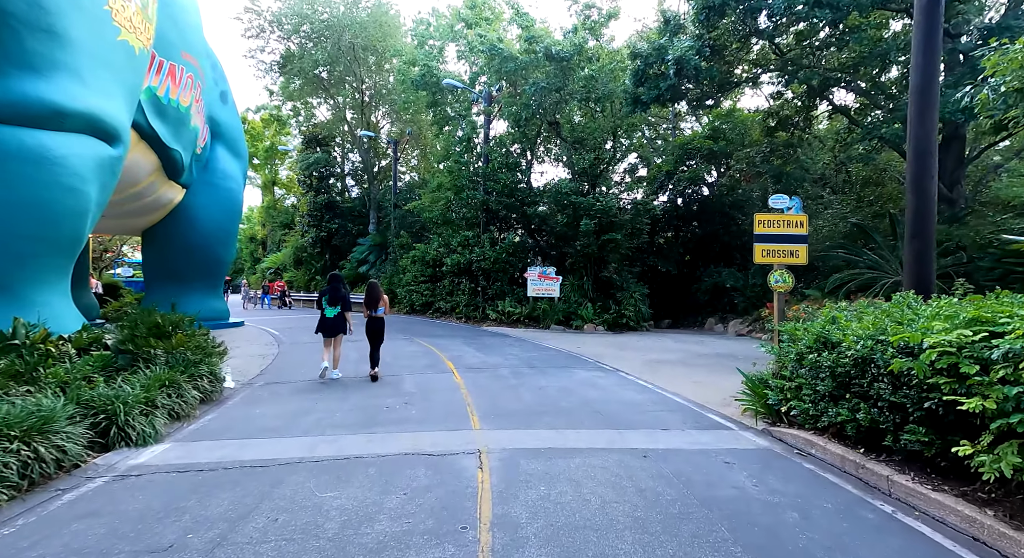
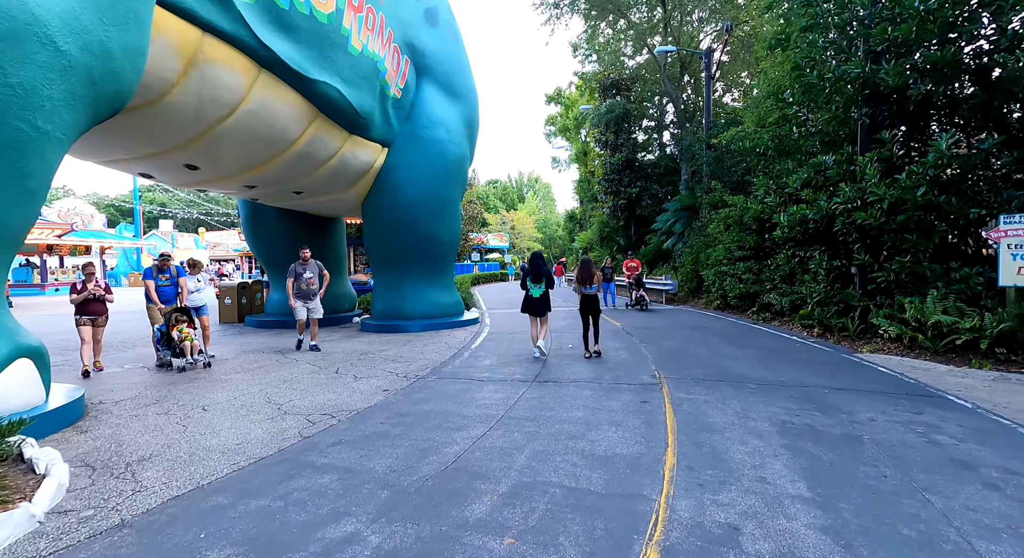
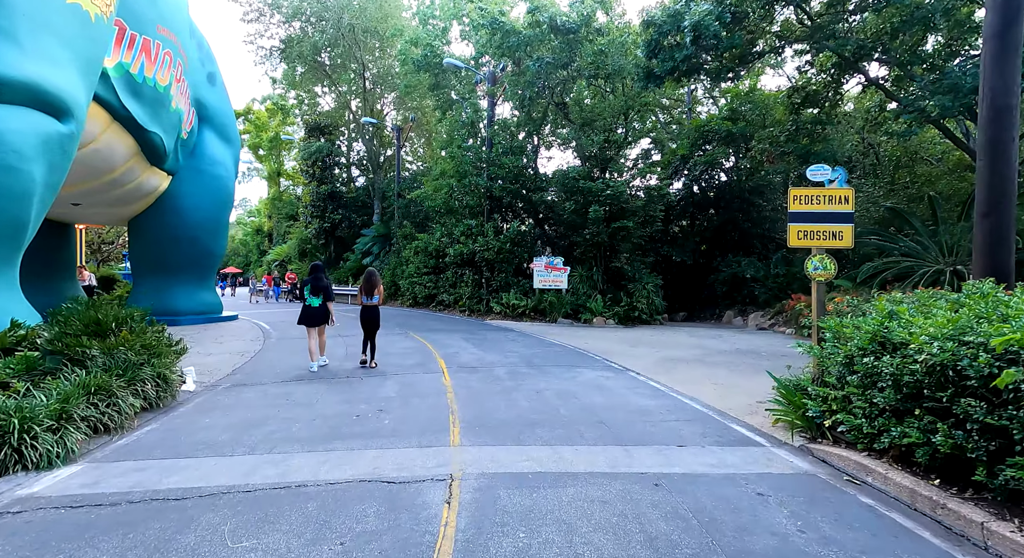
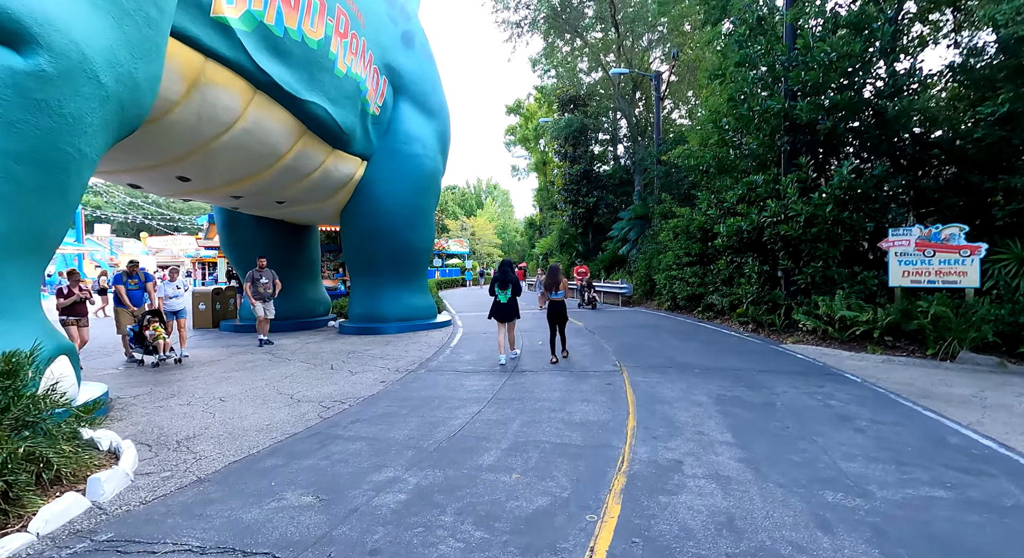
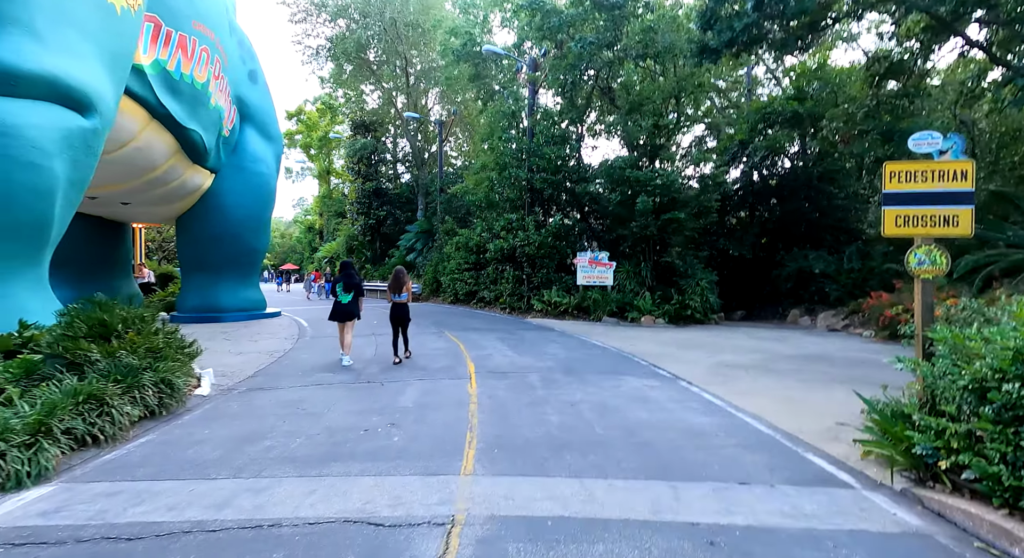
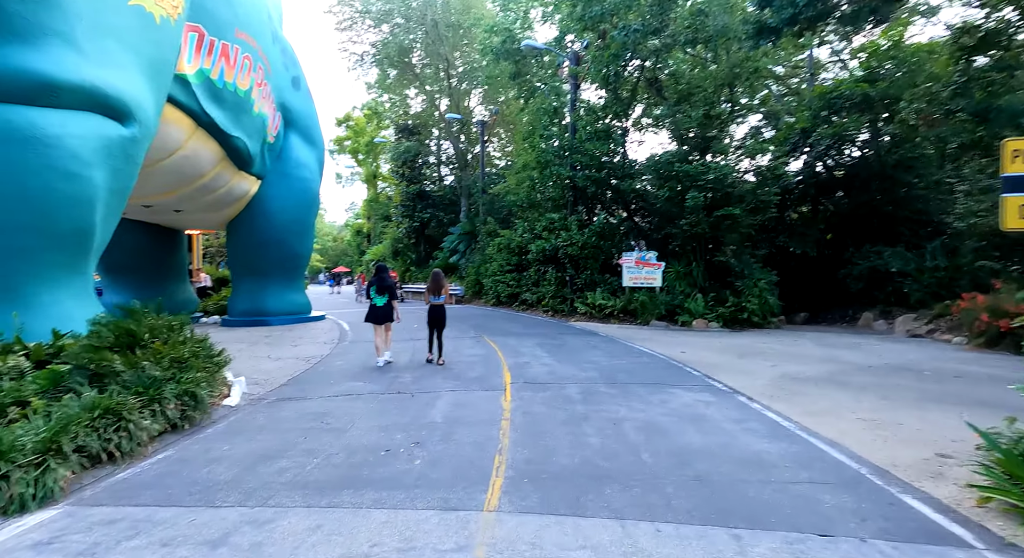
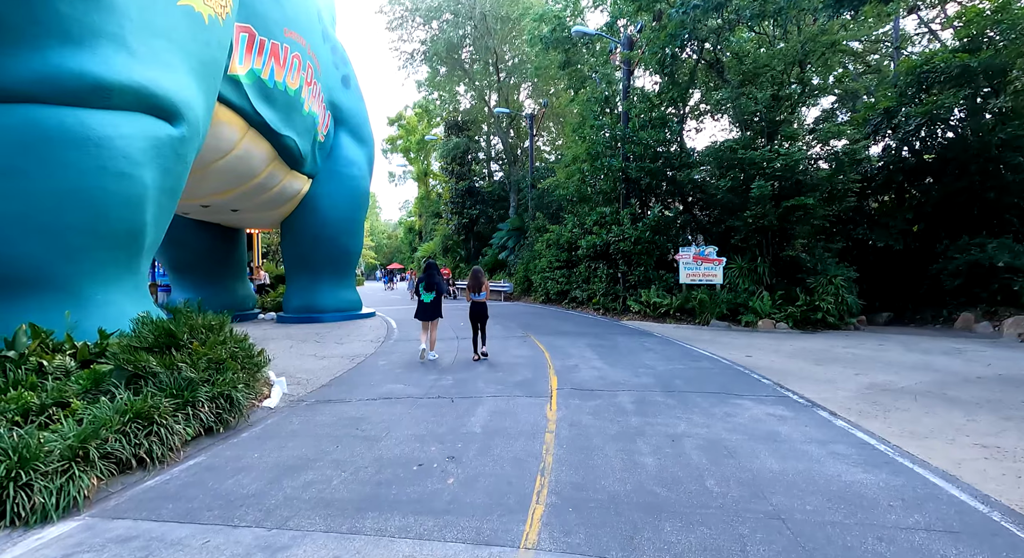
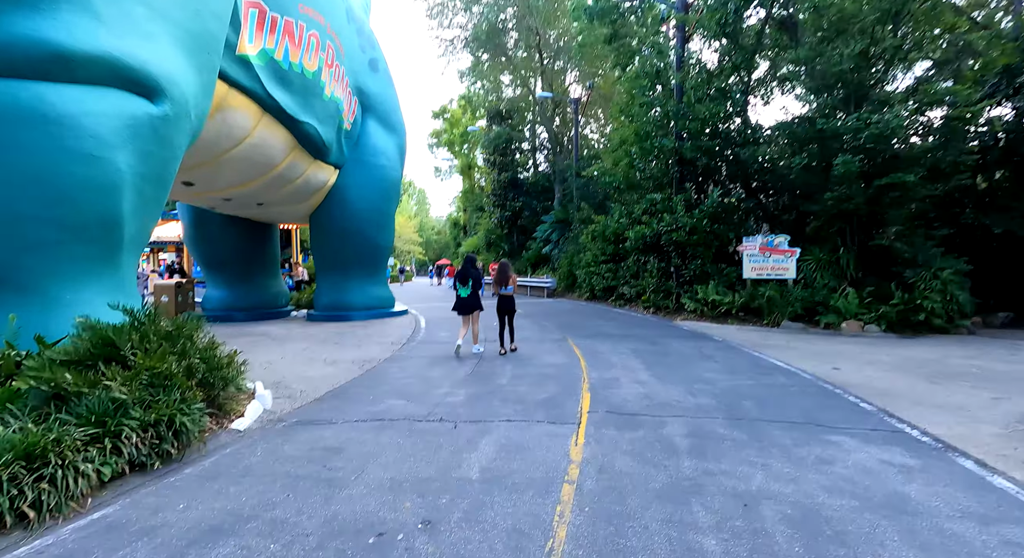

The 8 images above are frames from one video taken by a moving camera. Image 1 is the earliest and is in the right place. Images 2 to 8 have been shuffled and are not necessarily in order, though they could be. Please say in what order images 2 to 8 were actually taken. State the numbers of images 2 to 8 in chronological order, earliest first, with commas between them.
3, 5, 6, 7, 8, 4, 2
